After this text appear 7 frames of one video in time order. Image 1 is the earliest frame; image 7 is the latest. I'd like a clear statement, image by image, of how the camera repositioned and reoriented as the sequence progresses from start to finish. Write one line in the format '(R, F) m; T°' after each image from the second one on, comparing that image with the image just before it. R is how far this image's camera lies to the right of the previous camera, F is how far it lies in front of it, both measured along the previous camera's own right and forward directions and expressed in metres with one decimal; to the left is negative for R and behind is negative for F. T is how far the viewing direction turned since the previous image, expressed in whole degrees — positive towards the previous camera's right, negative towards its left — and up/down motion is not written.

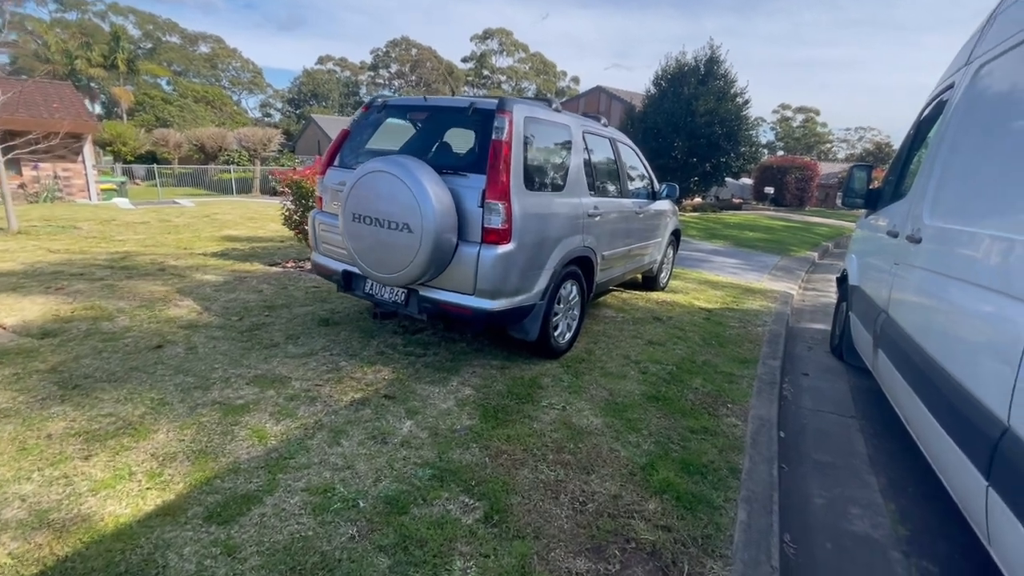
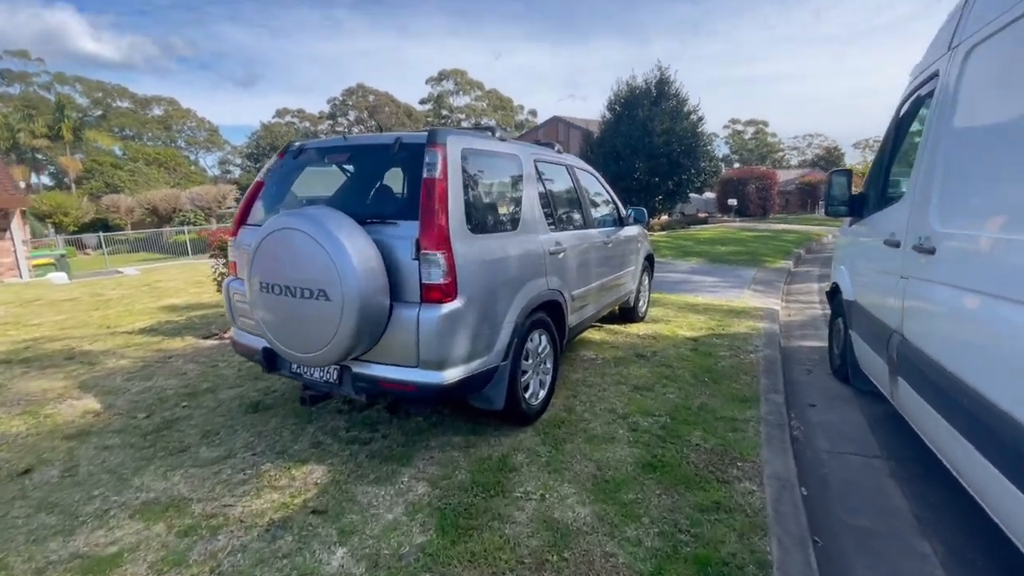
(+0.2, +0.7) m; +3°
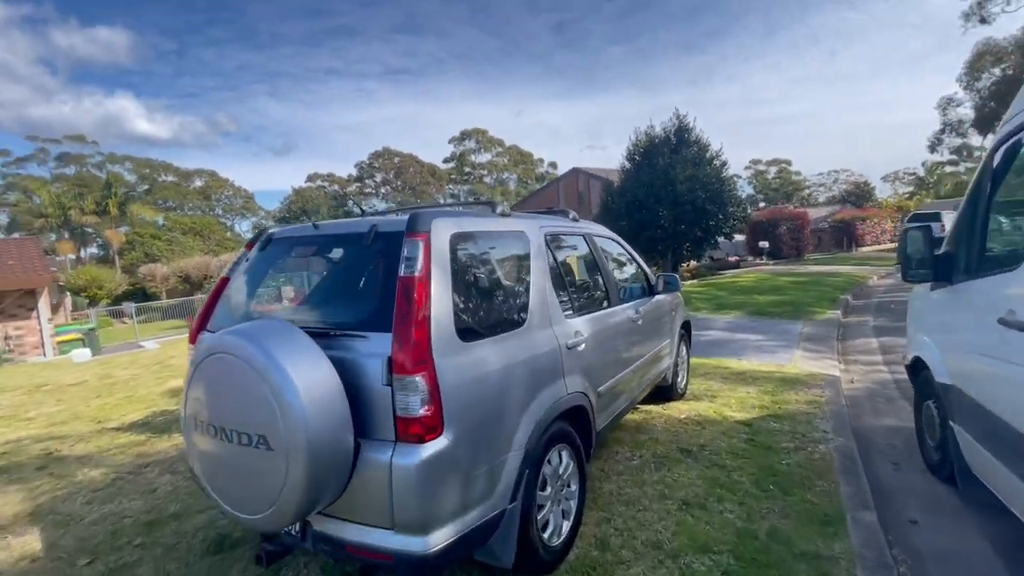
(+0.1, +0.8) m; -3°
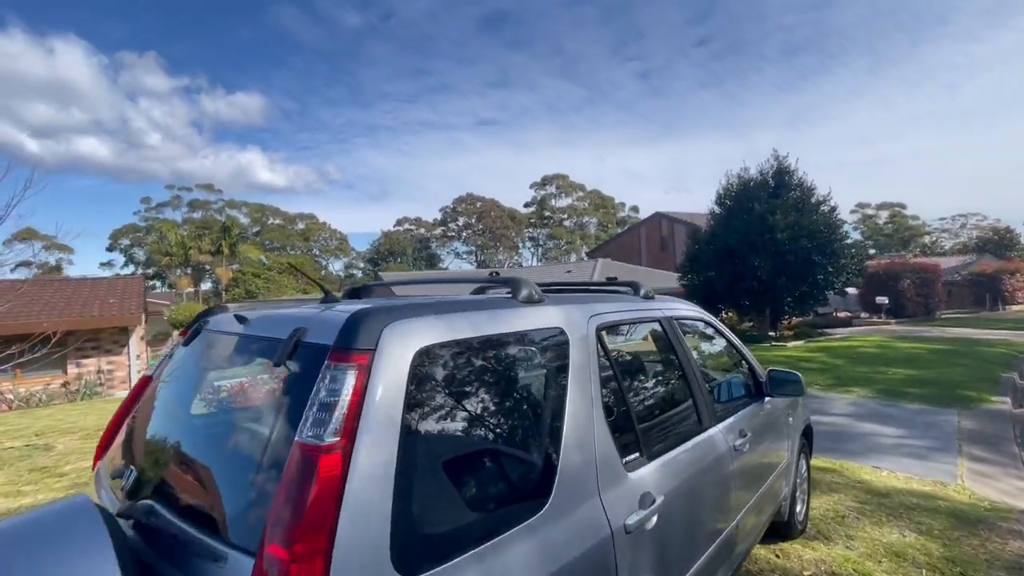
(+0.2, +1.3) m; -9°
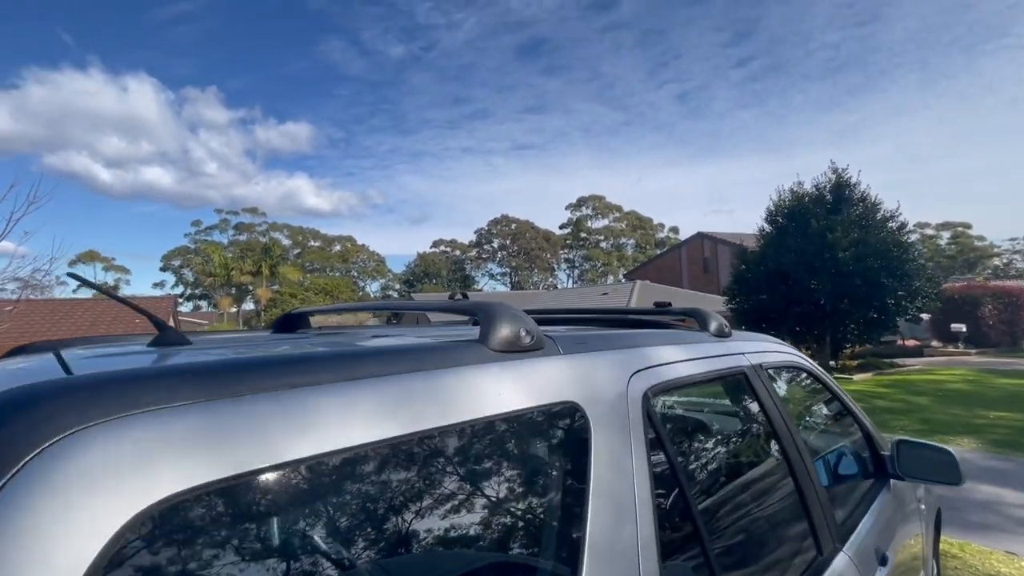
(+0.2, +1.2) m; -4°
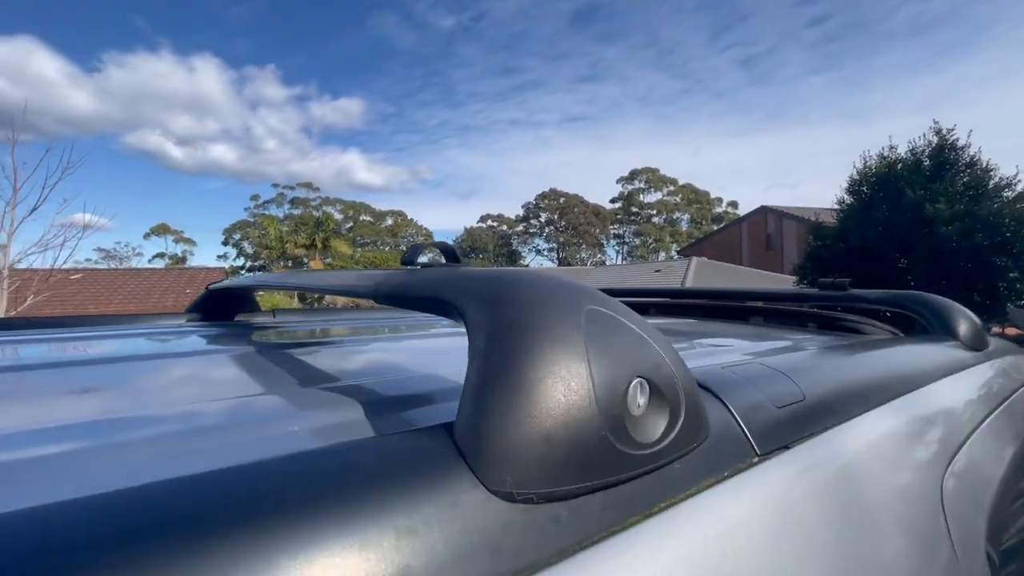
(0.0, +1.0) m; -6°
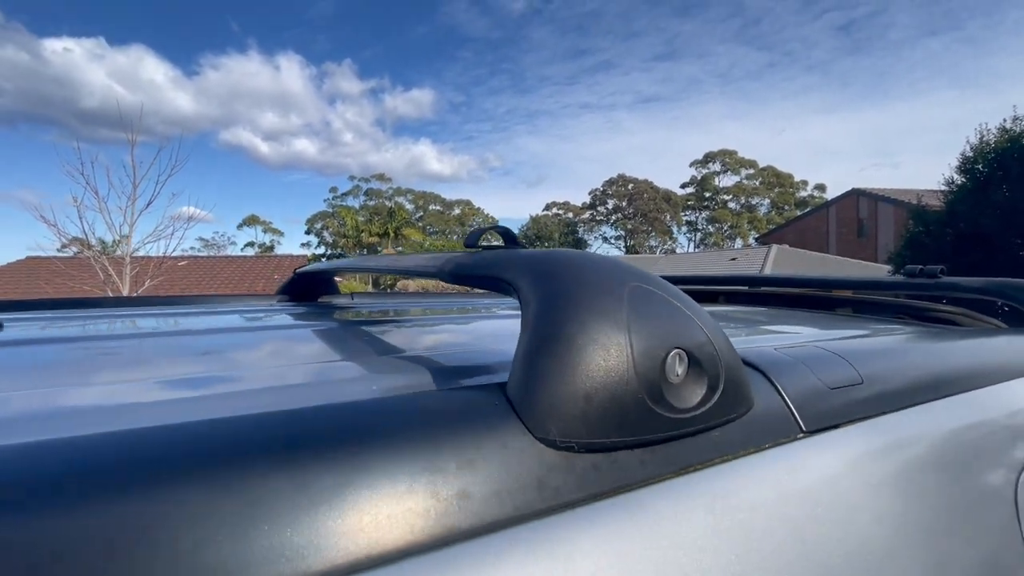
(0.0, 0.0) m; -8°
